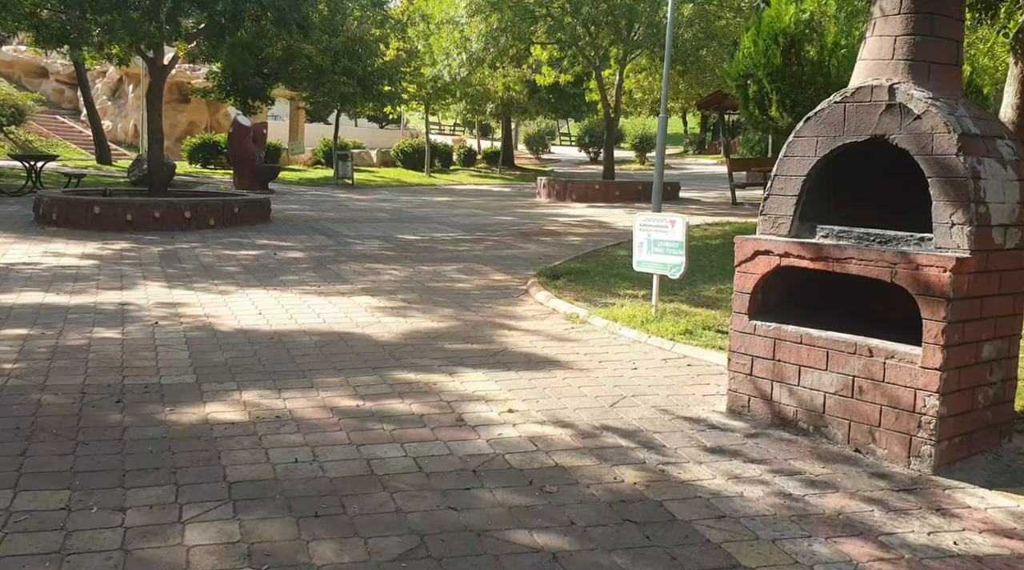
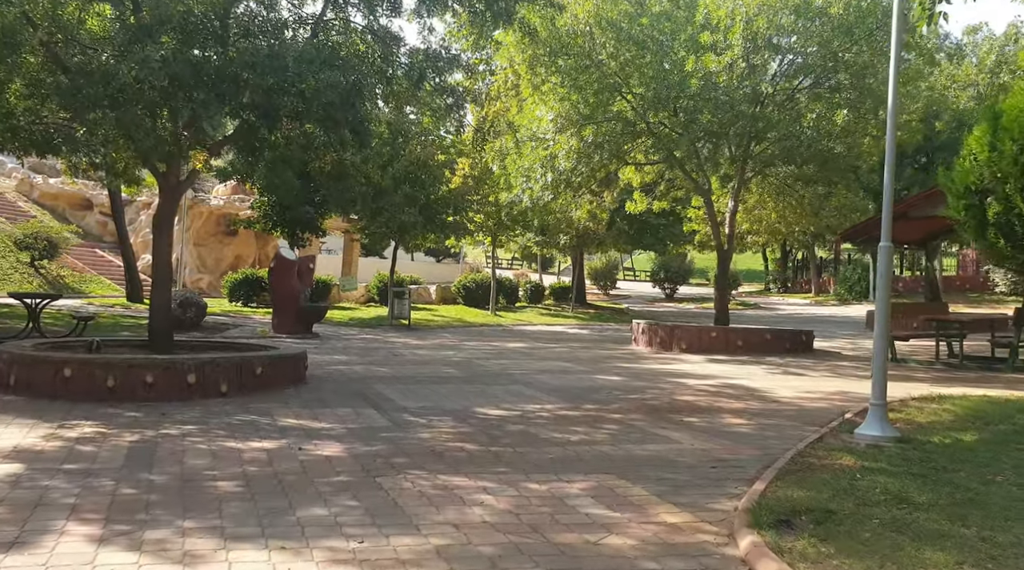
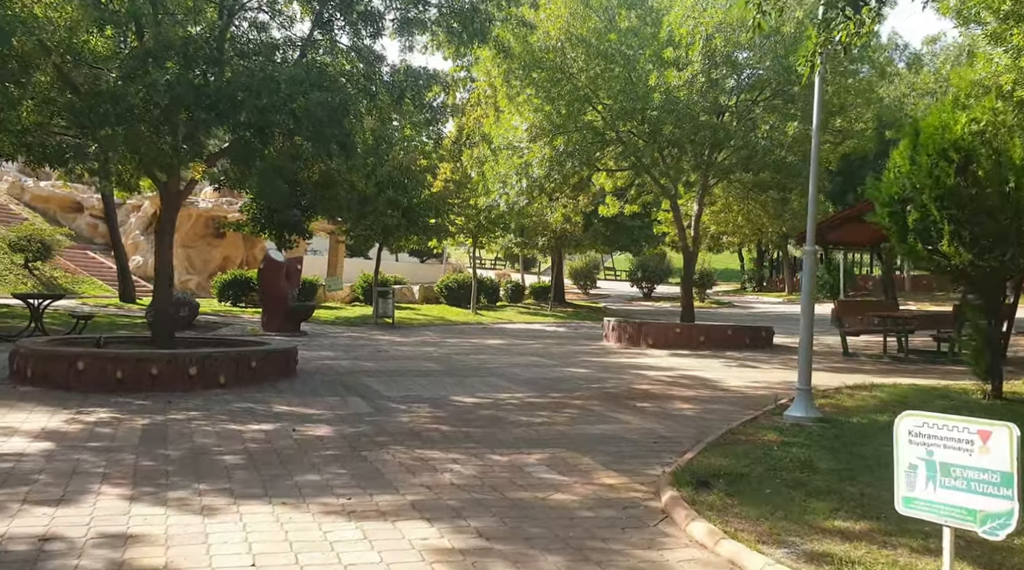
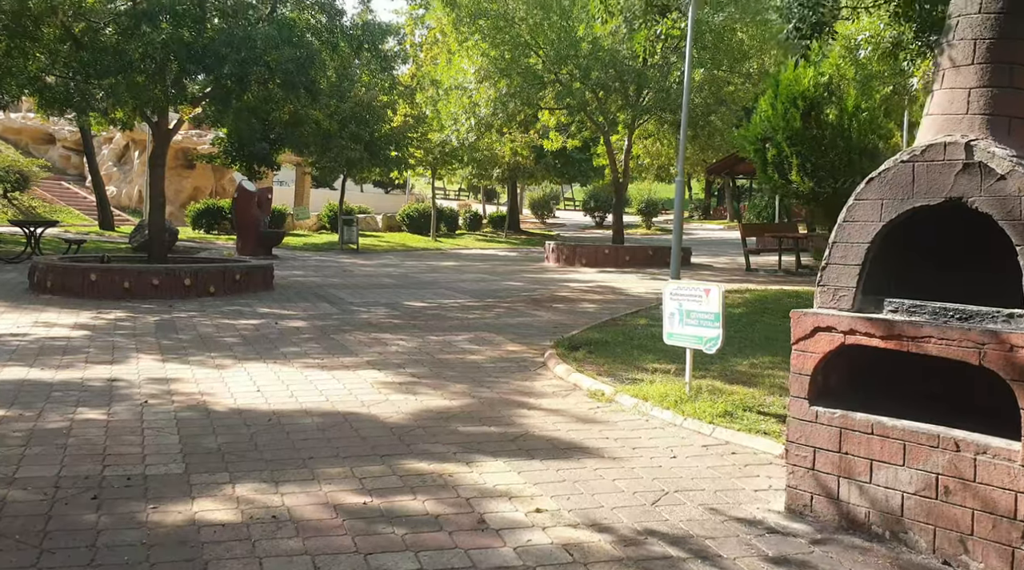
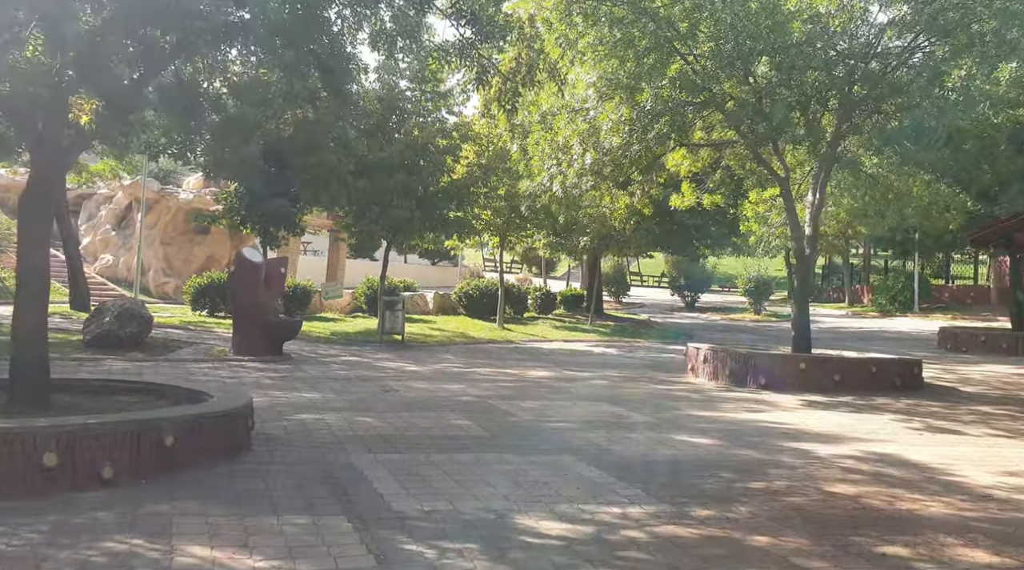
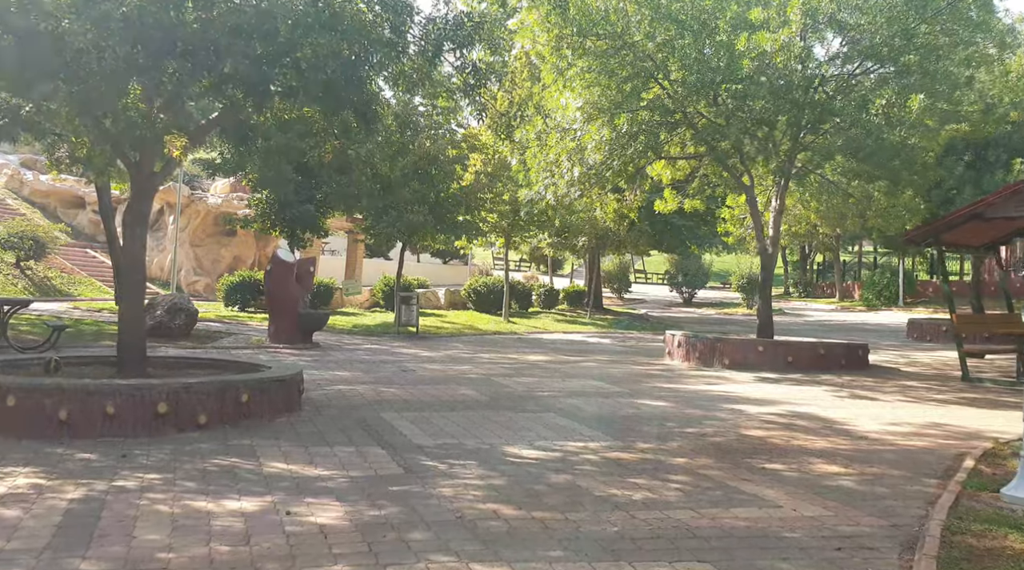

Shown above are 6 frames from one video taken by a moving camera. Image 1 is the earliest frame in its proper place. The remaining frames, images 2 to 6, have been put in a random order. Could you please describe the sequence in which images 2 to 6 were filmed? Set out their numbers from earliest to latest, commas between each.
4, 3, 2, 6, 5
